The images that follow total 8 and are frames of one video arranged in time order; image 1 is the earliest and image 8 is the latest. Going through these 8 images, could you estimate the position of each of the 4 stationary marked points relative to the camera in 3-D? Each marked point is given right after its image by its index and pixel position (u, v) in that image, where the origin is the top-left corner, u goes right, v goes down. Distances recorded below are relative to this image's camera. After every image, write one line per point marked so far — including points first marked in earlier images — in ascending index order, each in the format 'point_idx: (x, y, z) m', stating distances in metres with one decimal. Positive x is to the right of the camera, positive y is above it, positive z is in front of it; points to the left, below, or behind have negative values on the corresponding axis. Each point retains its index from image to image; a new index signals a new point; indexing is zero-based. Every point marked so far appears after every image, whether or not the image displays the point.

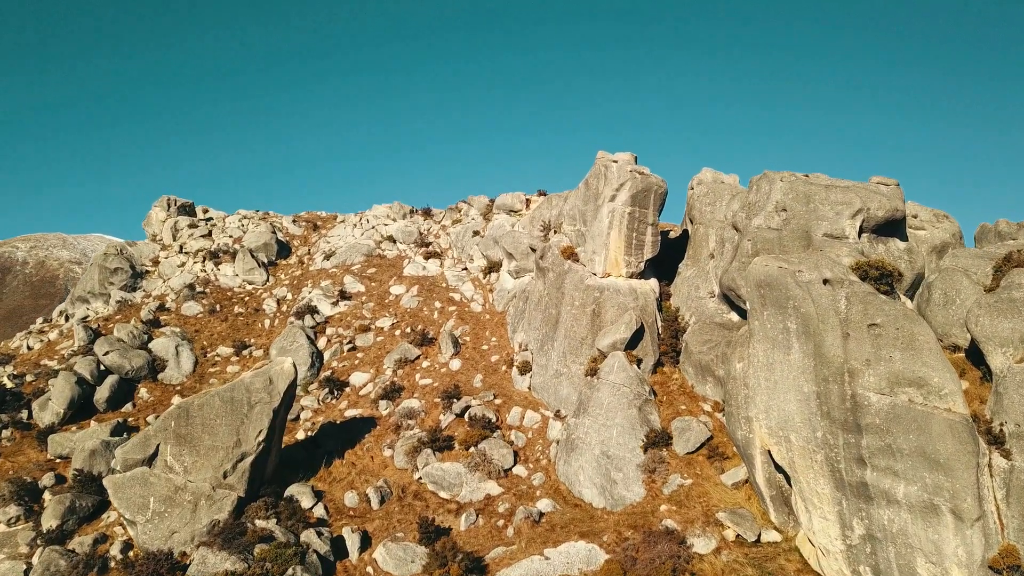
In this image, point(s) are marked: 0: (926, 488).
0: (+12.6, -6.1, +17.1) m
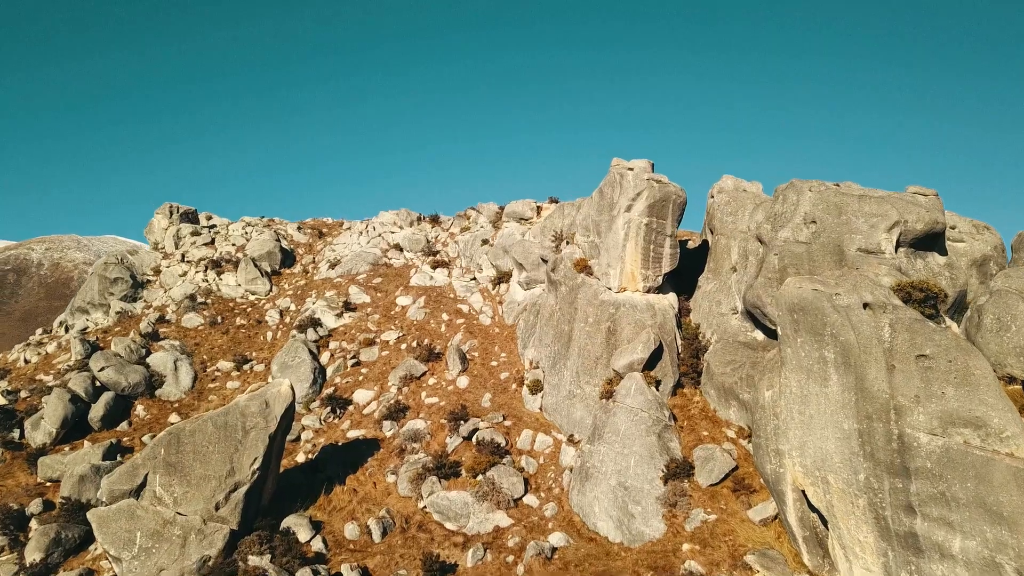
0: (+12.8, -6.9, +15.3) m
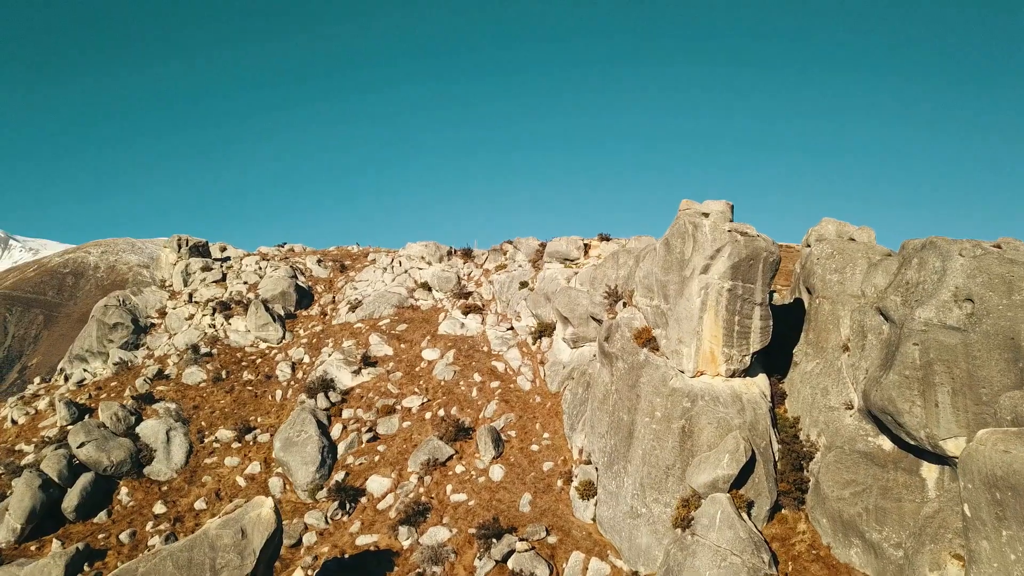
0: (+13.7, -10.5, +8.4) m
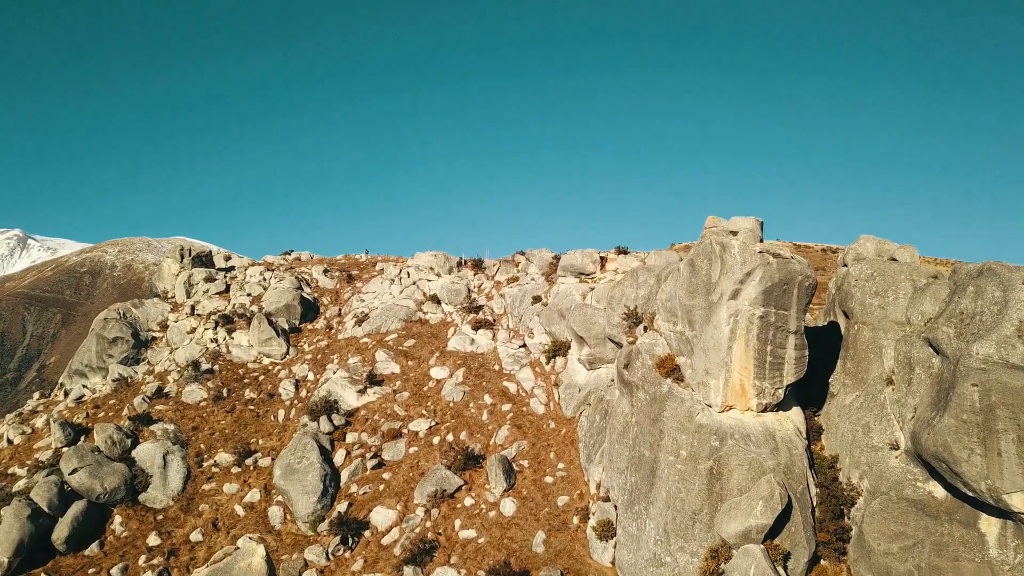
0: (+13.9, -11.7, +6.4) m
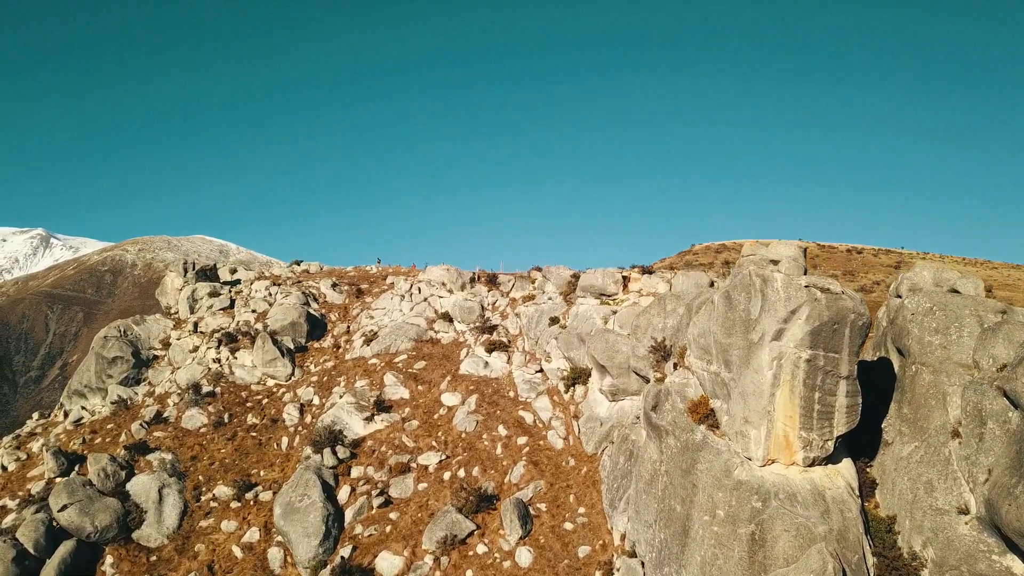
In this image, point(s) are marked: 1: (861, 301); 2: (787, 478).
0: (+14.0, -13.1, +3.9) m
1: (+12.2, -0.5, +19.6) m
2: (+9.5, -6.5, +19.3) m
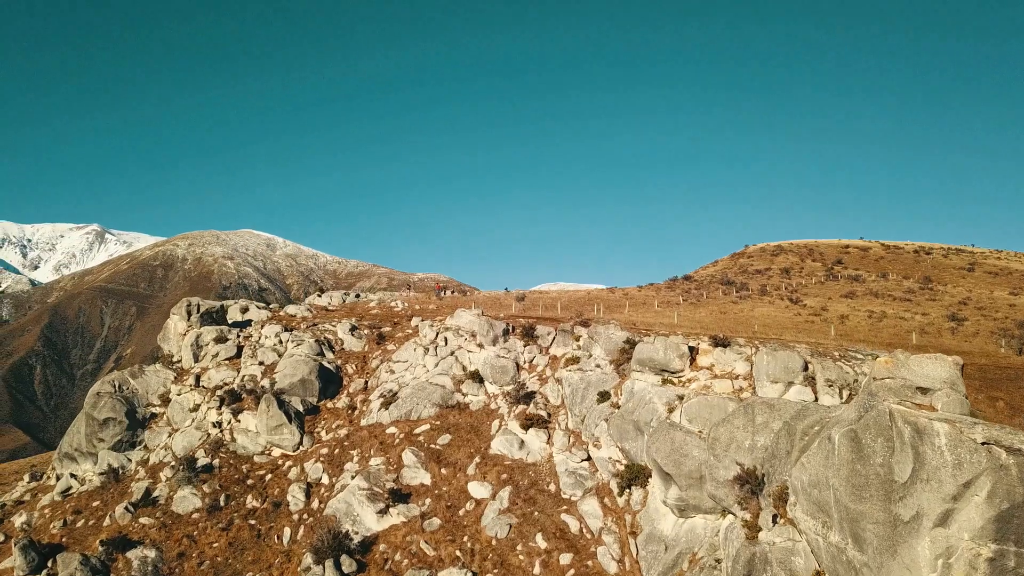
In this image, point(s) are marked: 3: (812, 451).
0: (+13.6, -17.4, -2.5) m
1: (+13.2, -4.5, +13.1) m
2: (+10.4, -10.4, +13.1) m
3: (+9.2, -4.9, +17.1) m
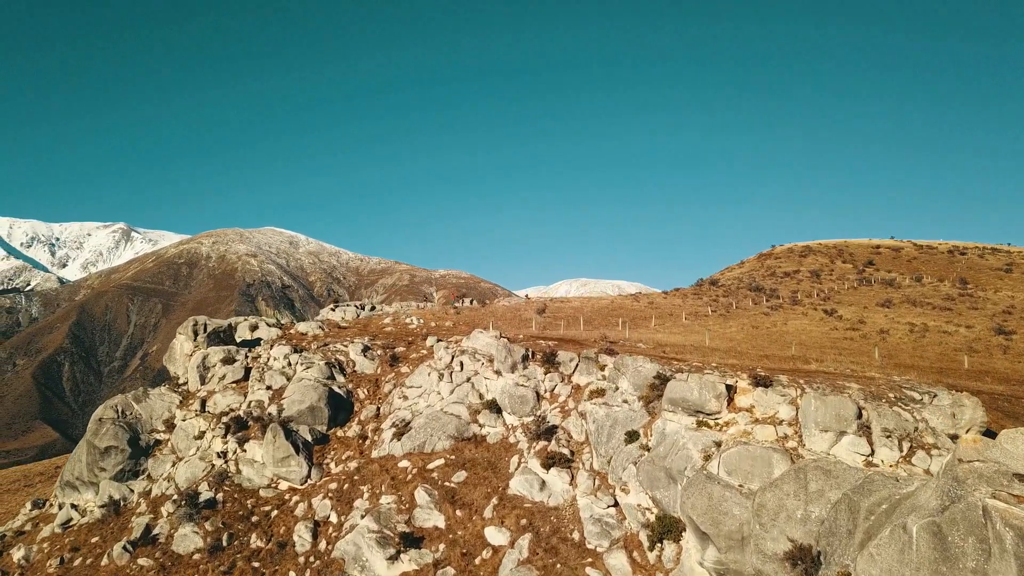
0: (+13.4, -19.2, -5.0) m
1: (+13.6, -6.1, +10.5) m
2: (+10.7, -12.0, +10.7) m
3: (+9.7, -6.5, +14.6) m
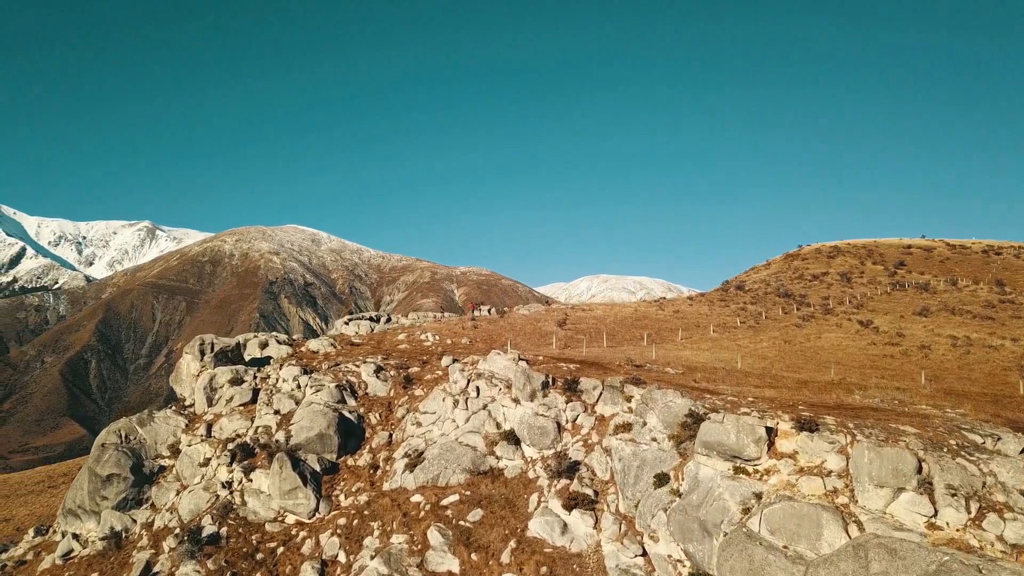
0: (+13.0, -20.7, -7.3) m
1: (+13.9, -7.6, +8.1) m
2: (+10.9, -13.5, +8.4) m
3: (+10.1, -7.9, +12.4) m
